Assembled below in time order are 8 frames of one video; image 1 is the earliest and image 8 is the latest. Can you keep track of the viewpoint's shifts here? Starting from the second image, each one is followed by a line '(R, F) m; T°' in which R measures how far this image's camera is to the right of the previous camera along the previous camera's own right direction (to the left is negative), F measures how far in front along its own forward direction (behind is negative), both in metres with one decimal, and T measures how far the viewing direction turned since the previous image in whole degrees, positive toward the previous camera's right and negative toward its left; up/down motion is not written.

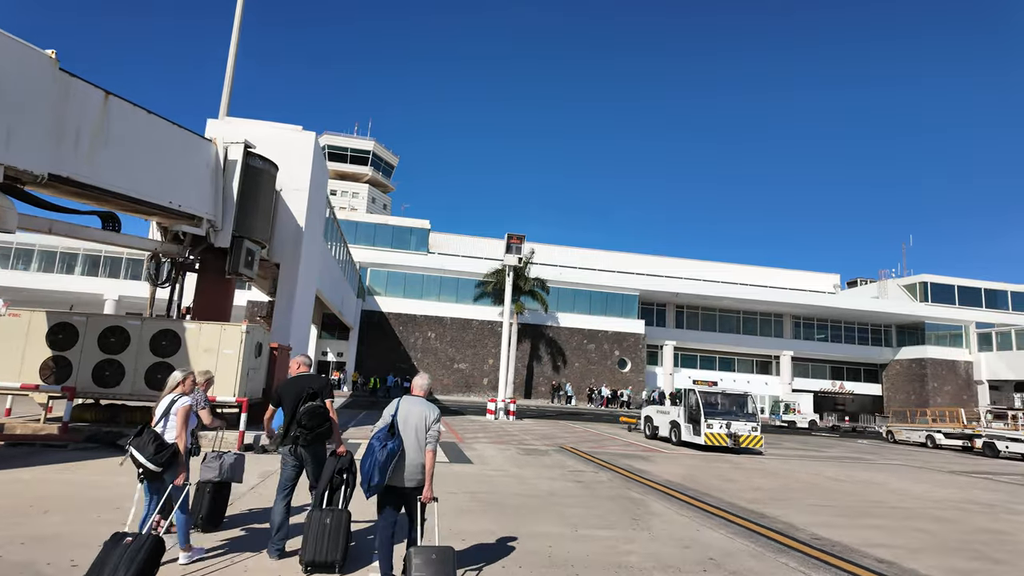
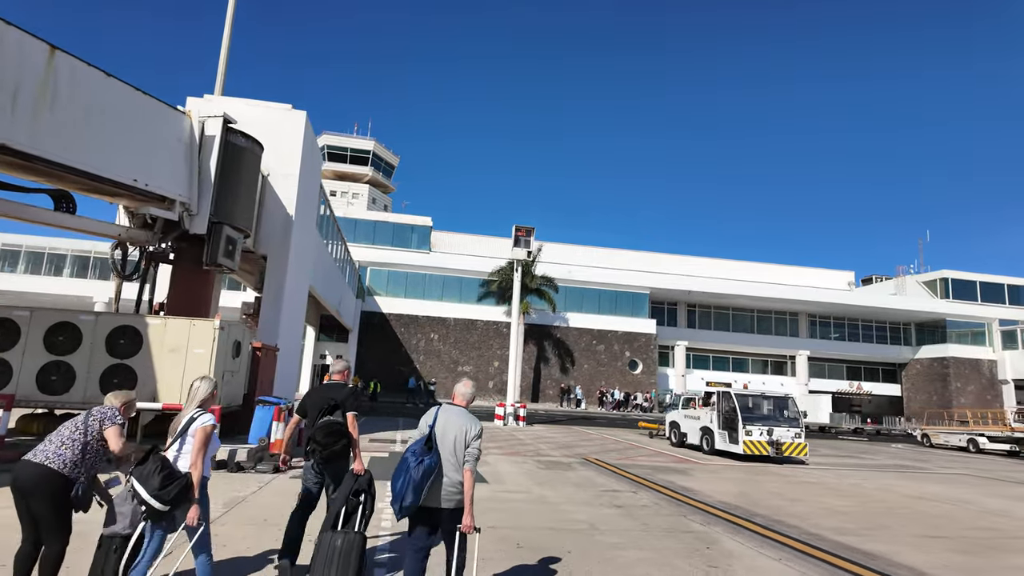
(-0.3, +1.6) m; 0°
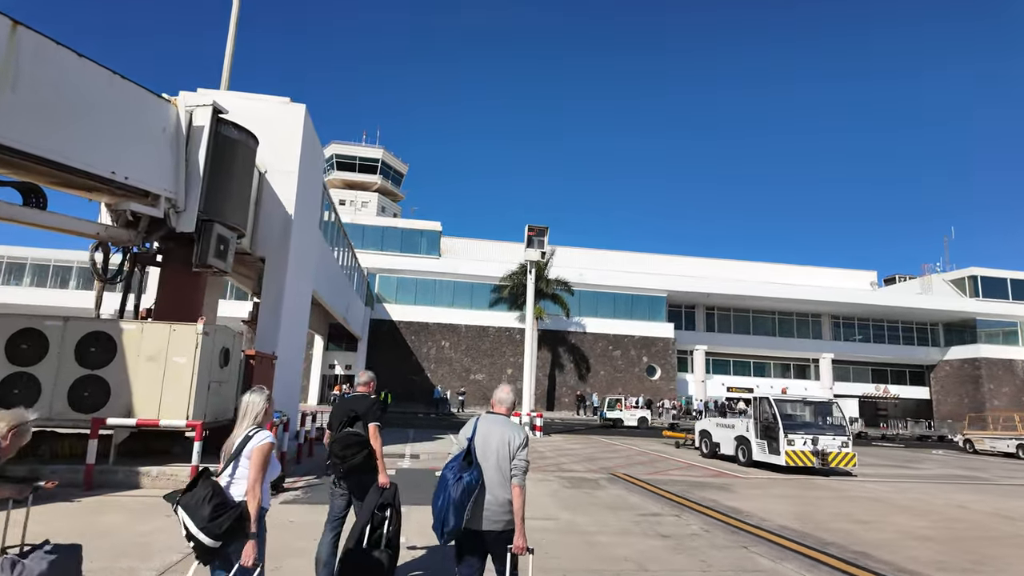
(-0.1, +1.1) m; -1°
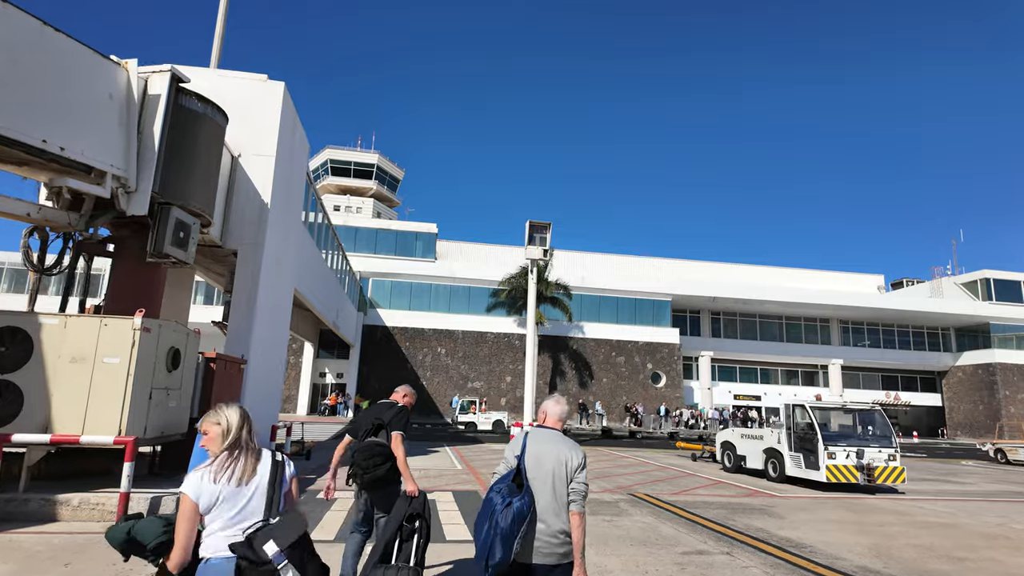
(-0.1, +1.5) m; 0°
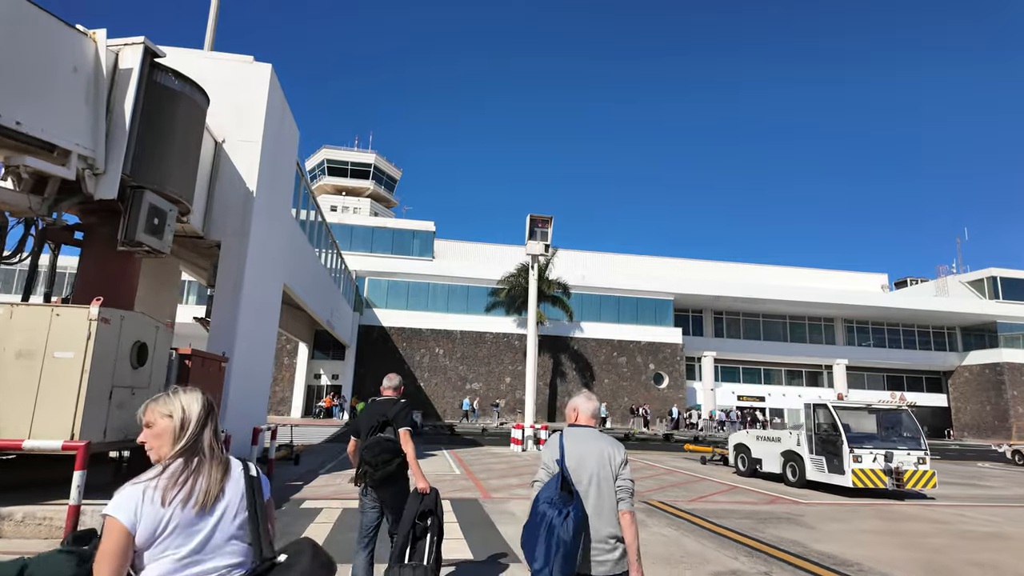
(-0.1, +0.8) m; 0°
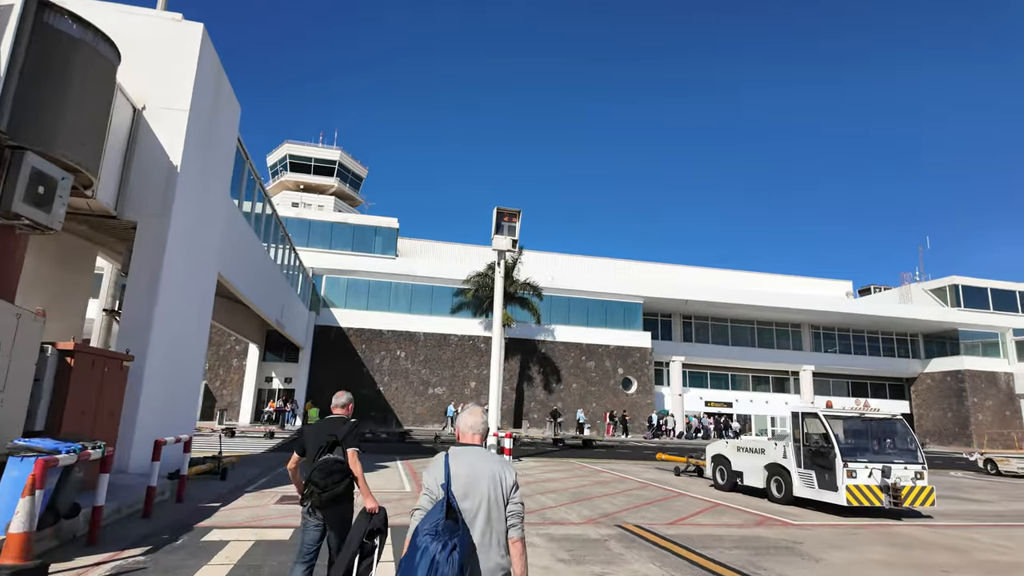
(+0.1, +1.3) m; +3°
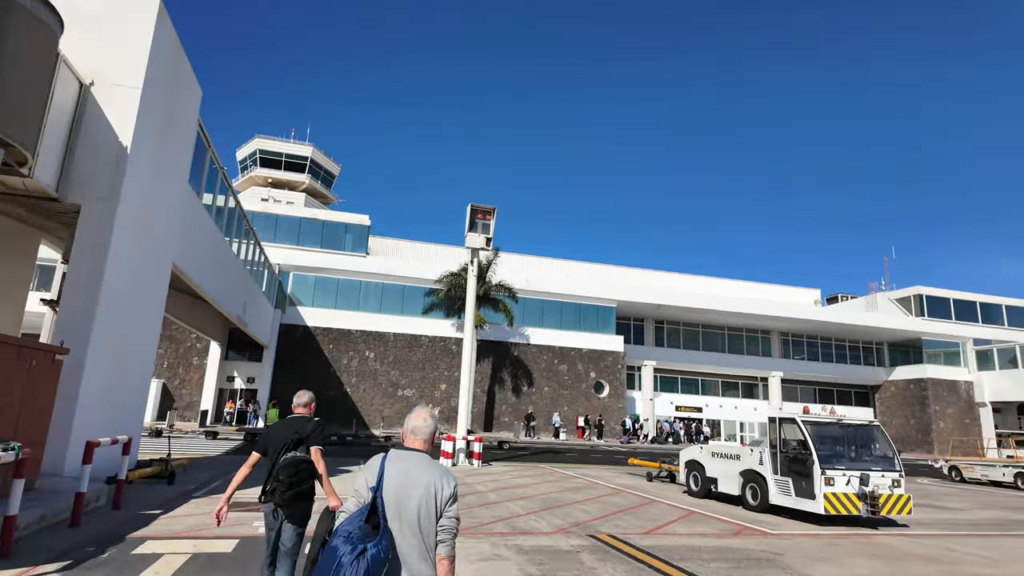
(0.0, +0.5) m; +3°
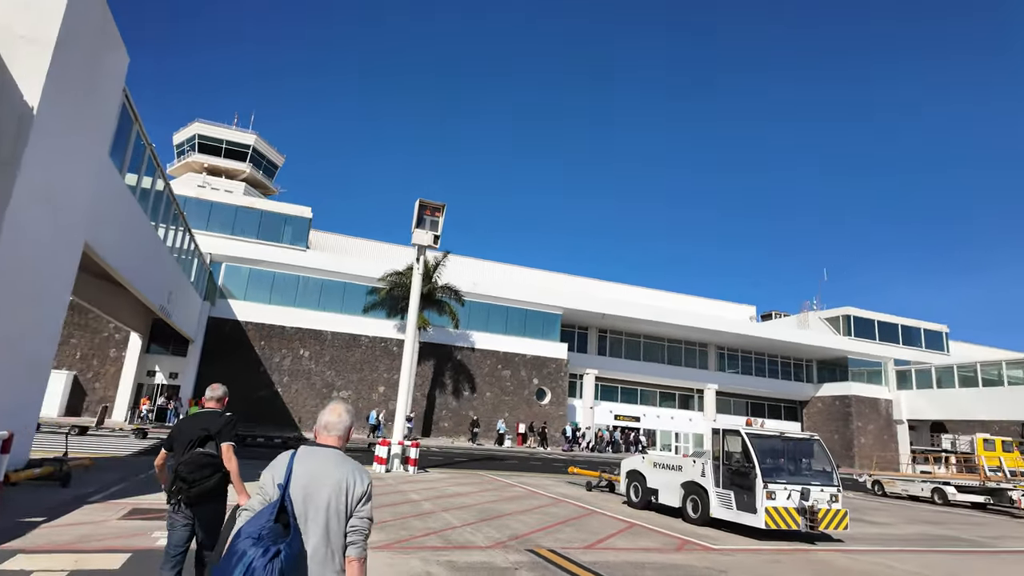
(0.0, +0.5) m; +5°
